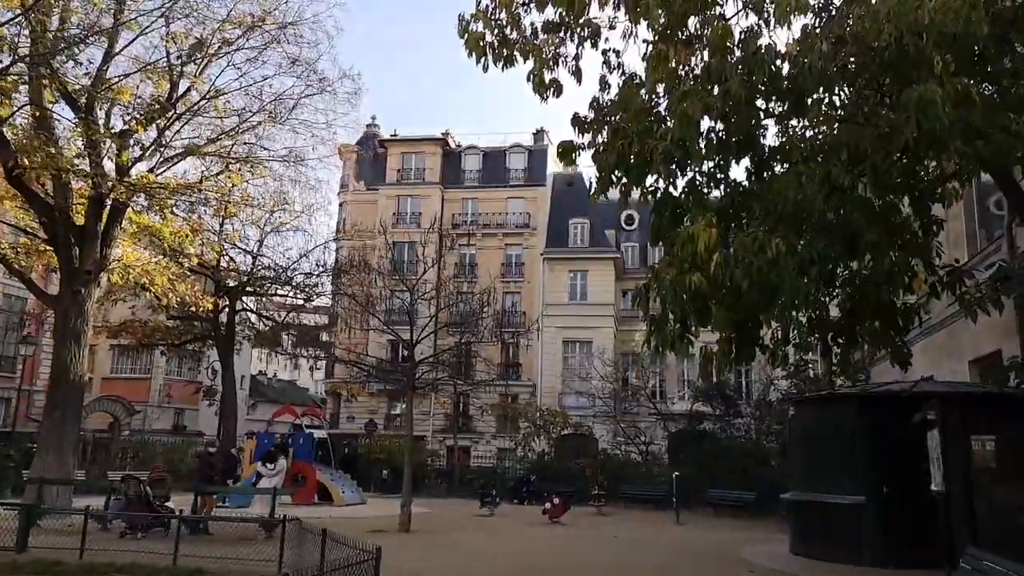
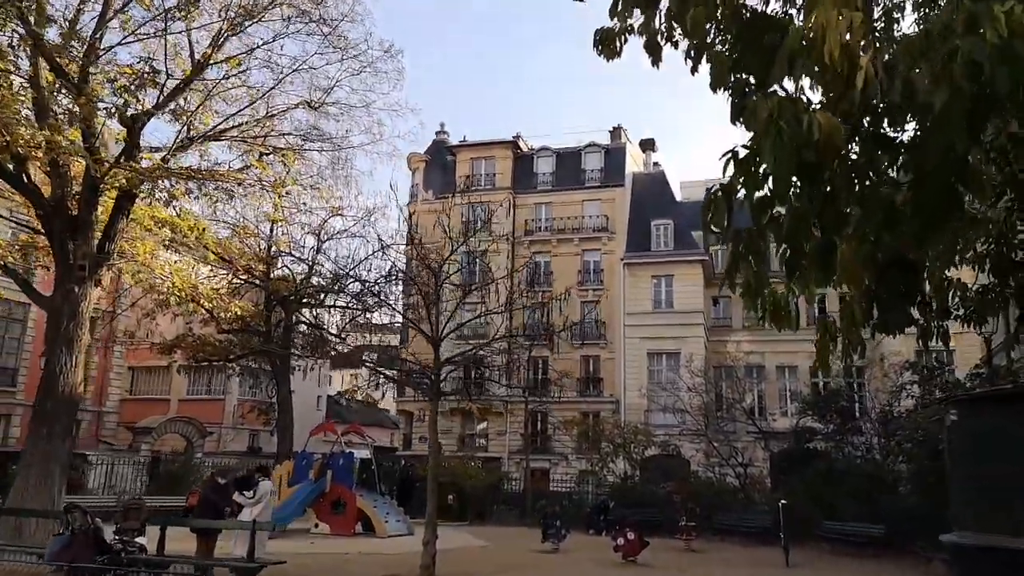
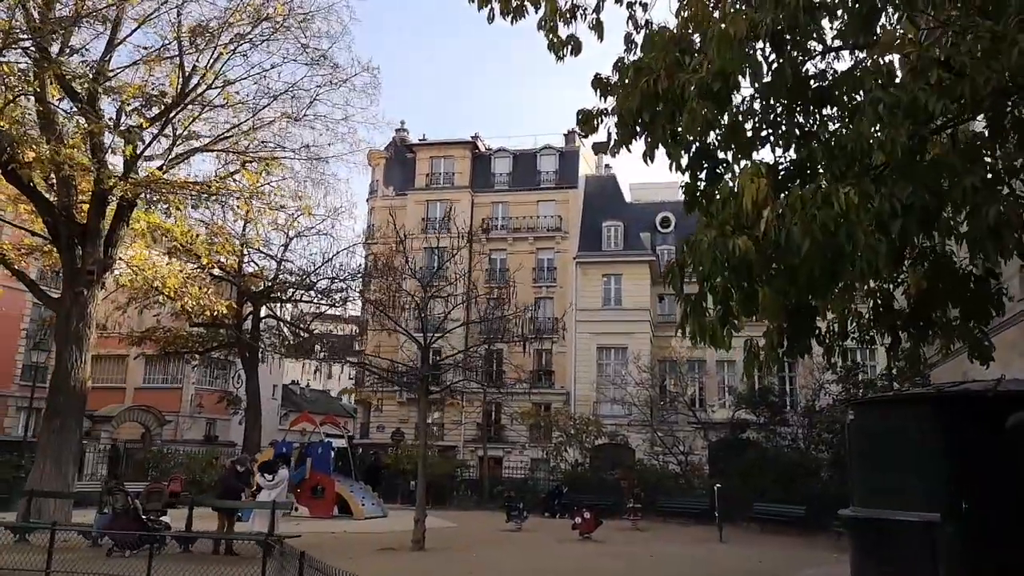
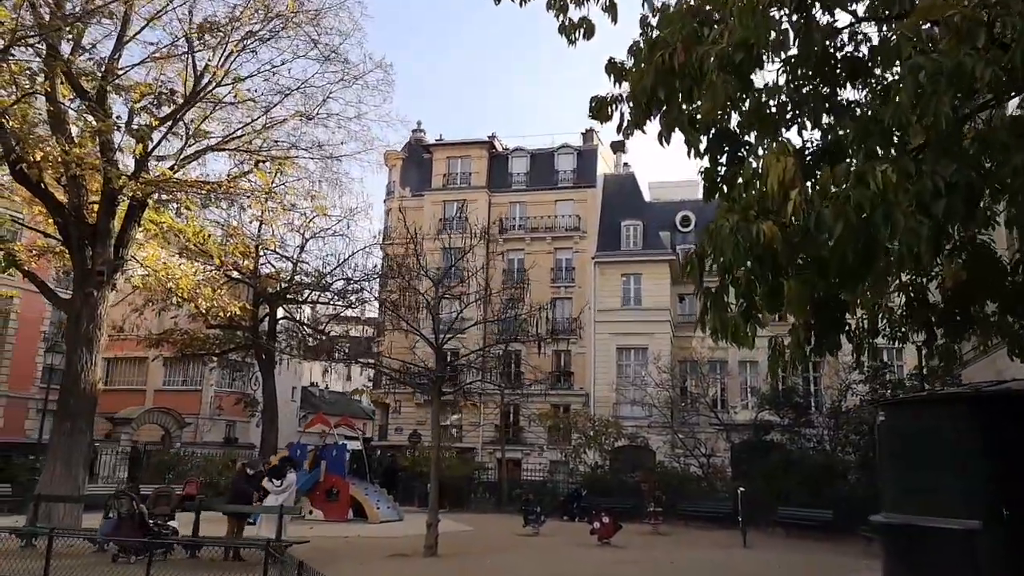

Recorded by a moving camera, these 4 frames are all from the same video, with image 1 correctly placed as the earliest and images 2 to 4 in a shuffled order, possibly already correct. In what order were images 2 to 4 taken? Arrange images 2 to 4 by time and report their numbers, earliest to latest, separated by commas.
3, 4, 2
